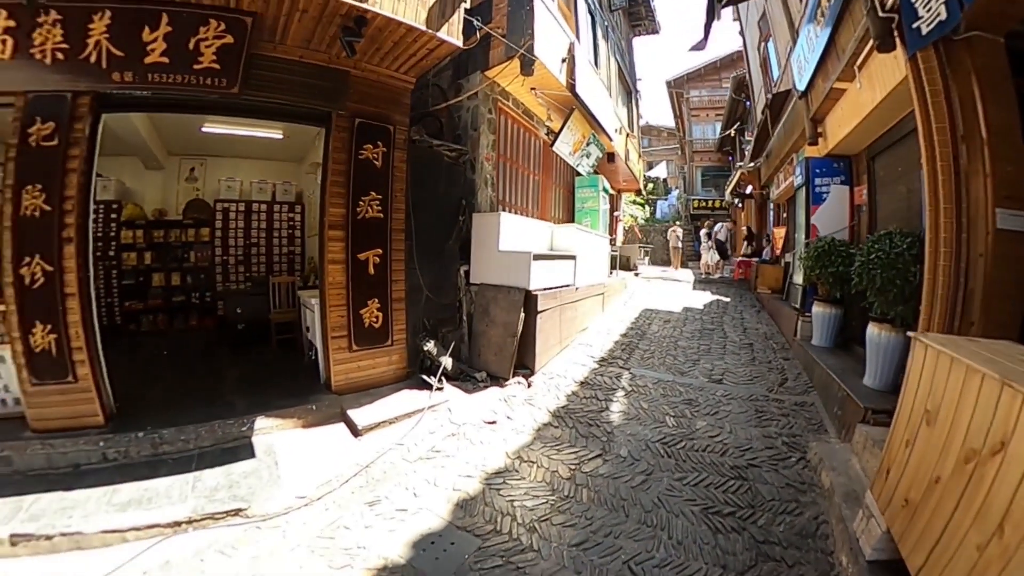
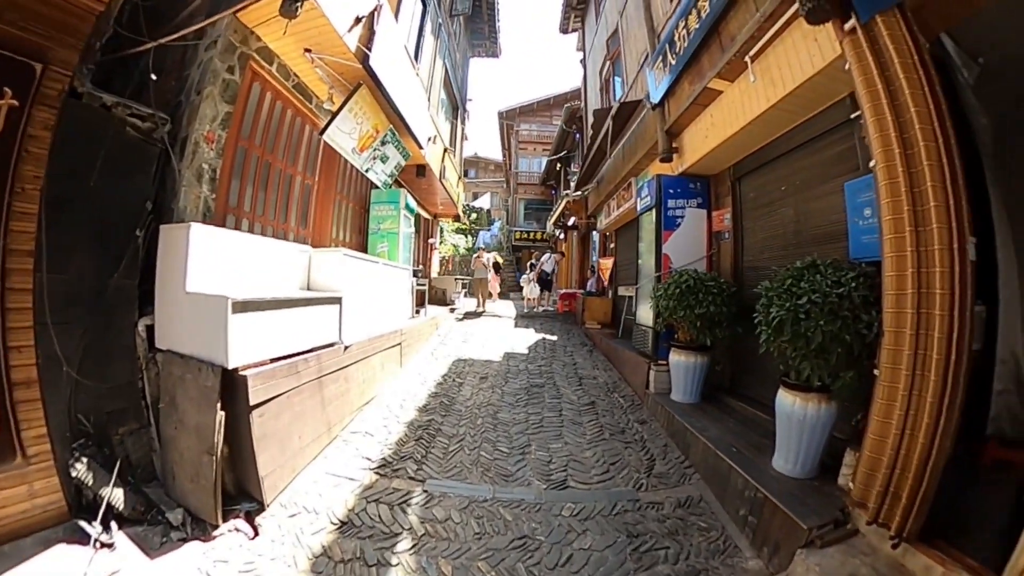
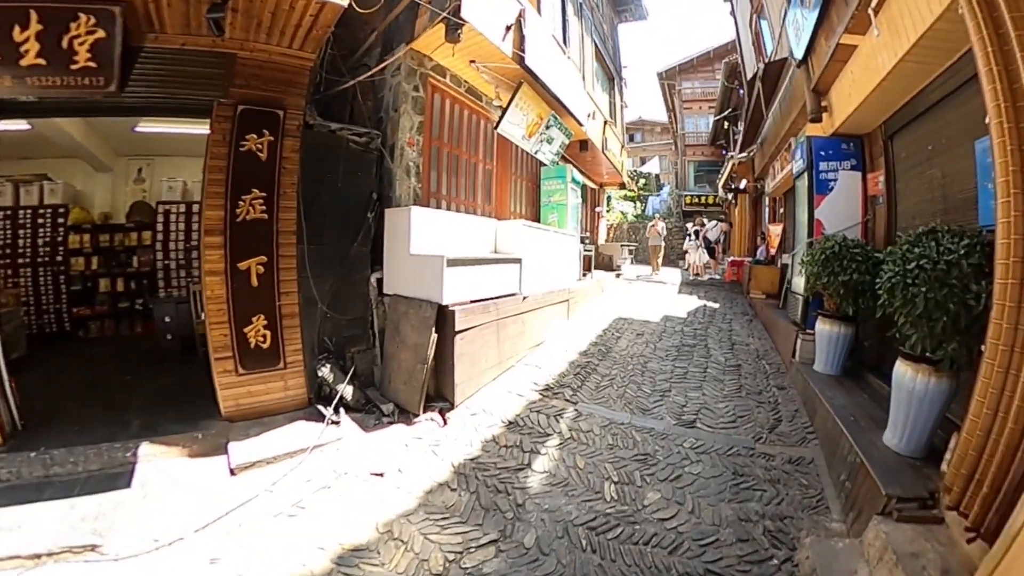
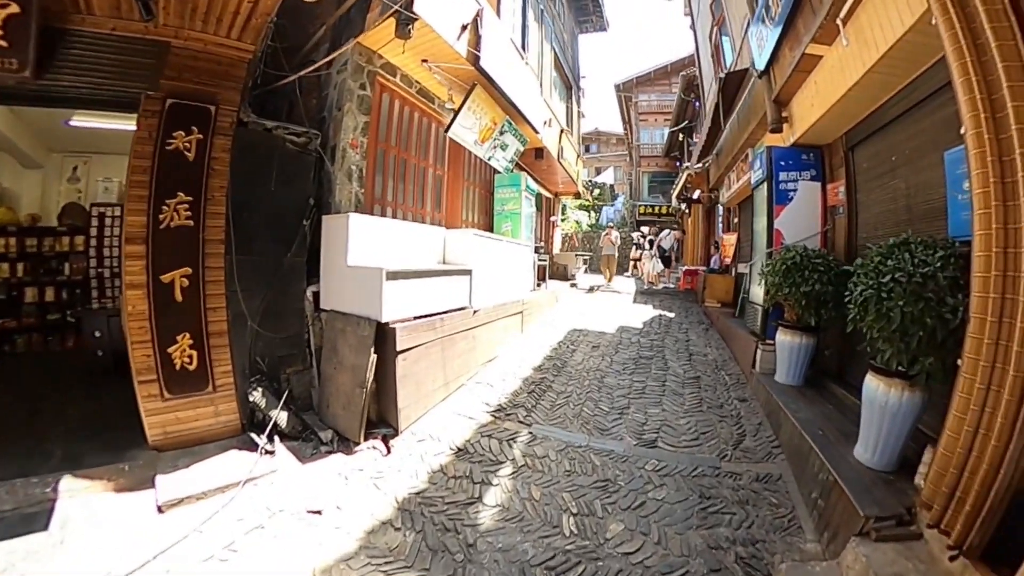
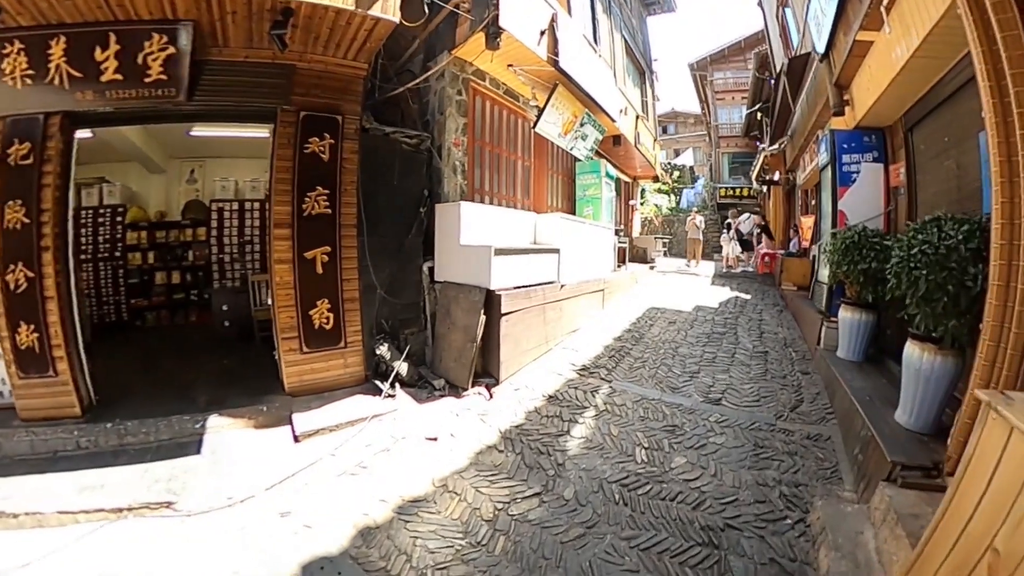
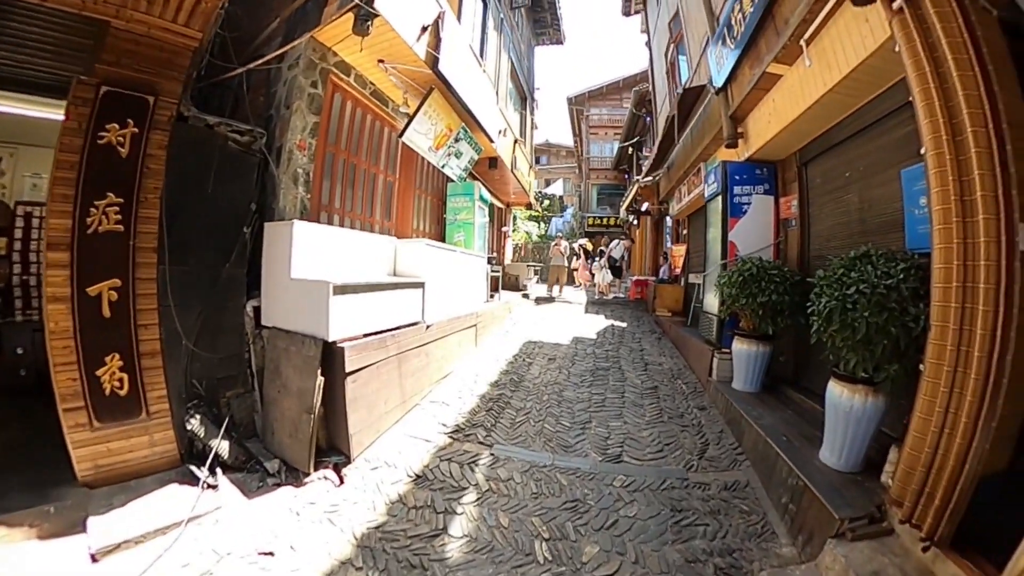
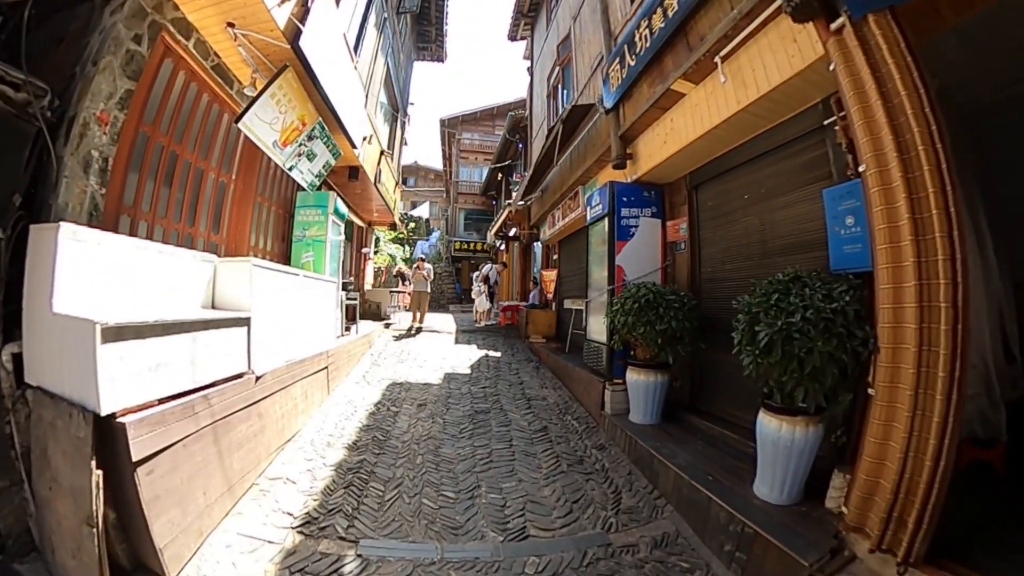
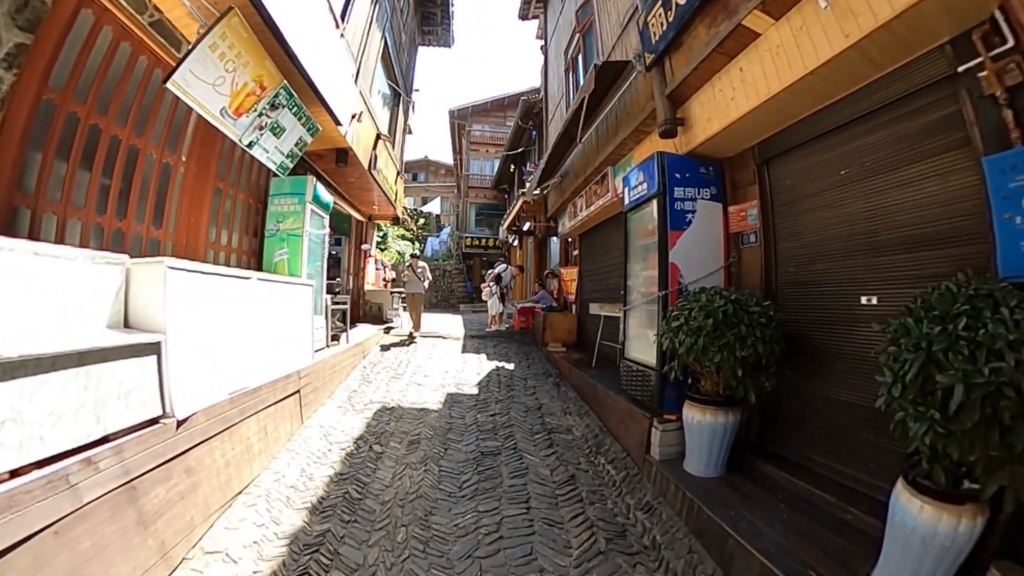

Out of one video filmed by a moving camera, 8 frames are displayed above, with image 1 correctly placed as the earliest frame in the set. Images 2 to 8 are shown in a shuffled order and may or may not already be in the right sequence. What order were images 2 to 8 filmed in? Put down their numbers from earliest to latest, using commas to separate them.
5, 3, 4, 6, 2, 7, 8
